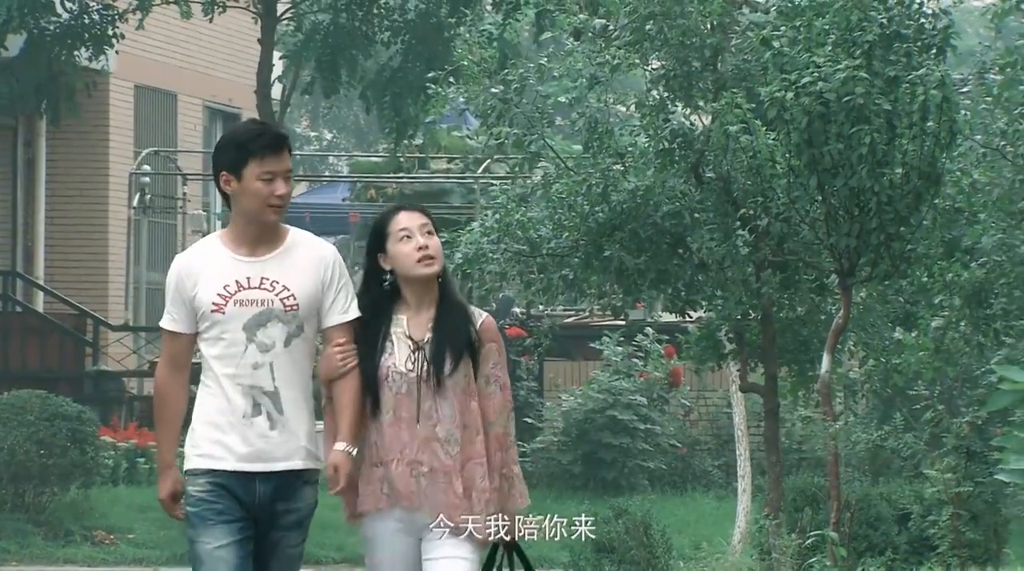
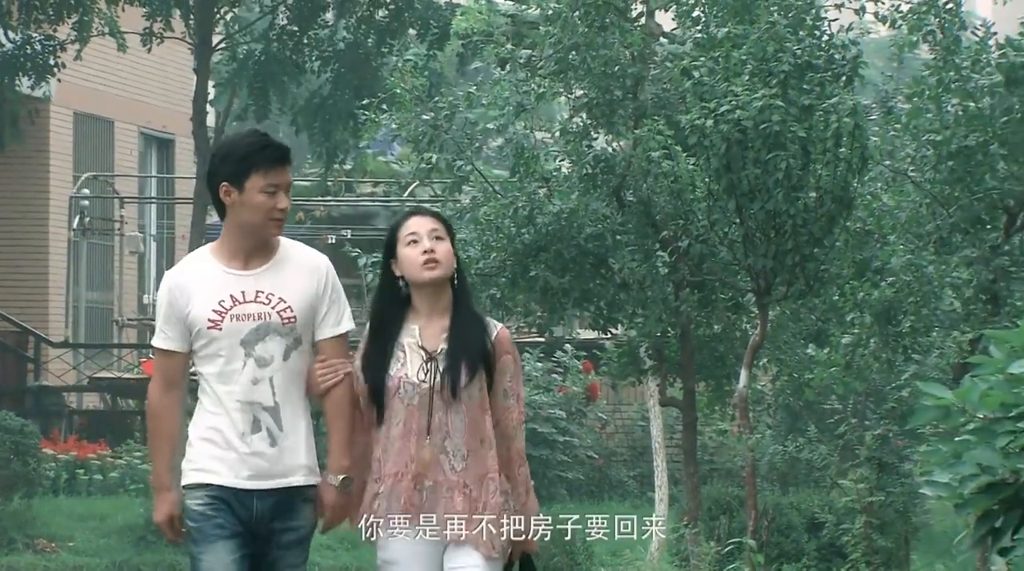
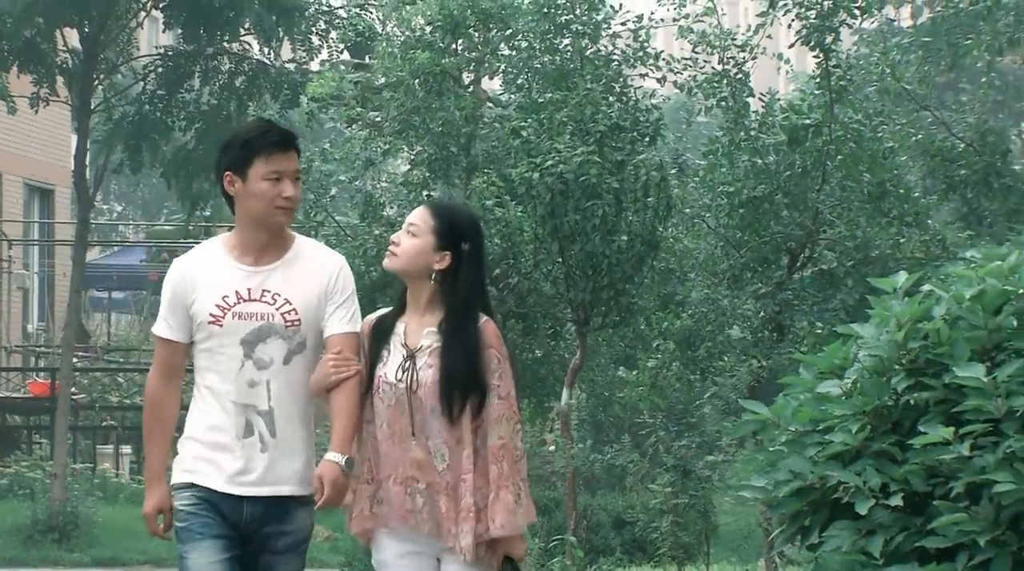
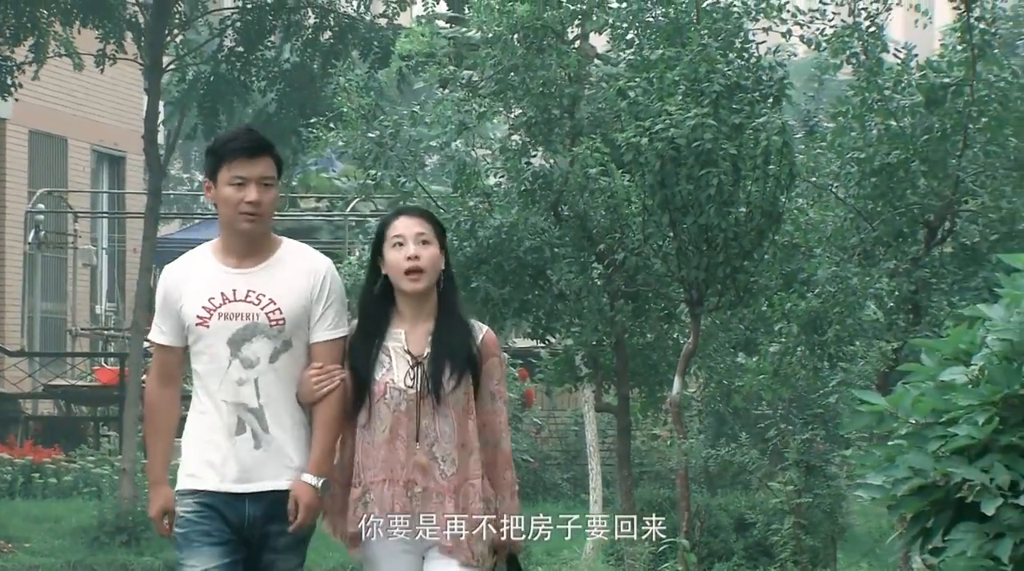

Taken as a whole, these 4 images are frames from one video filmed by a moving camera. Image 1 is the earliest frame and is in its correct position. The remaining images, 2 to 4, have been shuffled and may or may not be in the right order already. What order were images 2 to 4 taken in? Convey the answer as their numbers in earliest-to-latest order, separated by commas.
2, 4, 3
